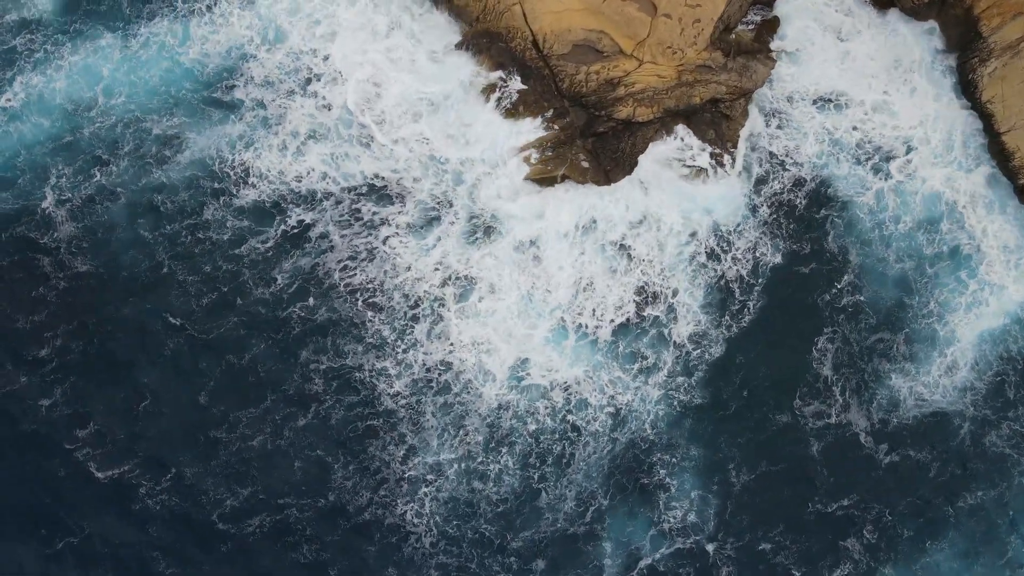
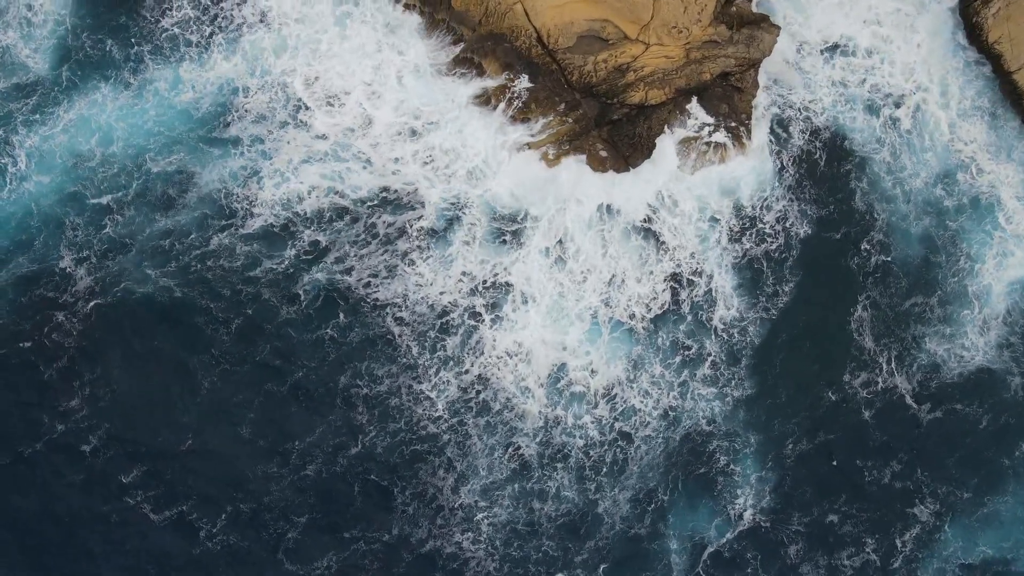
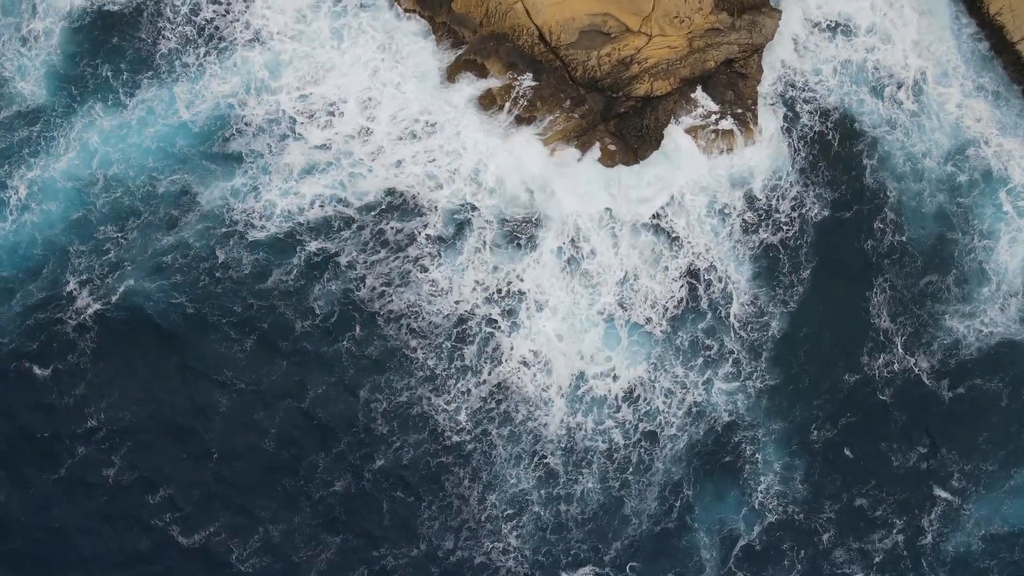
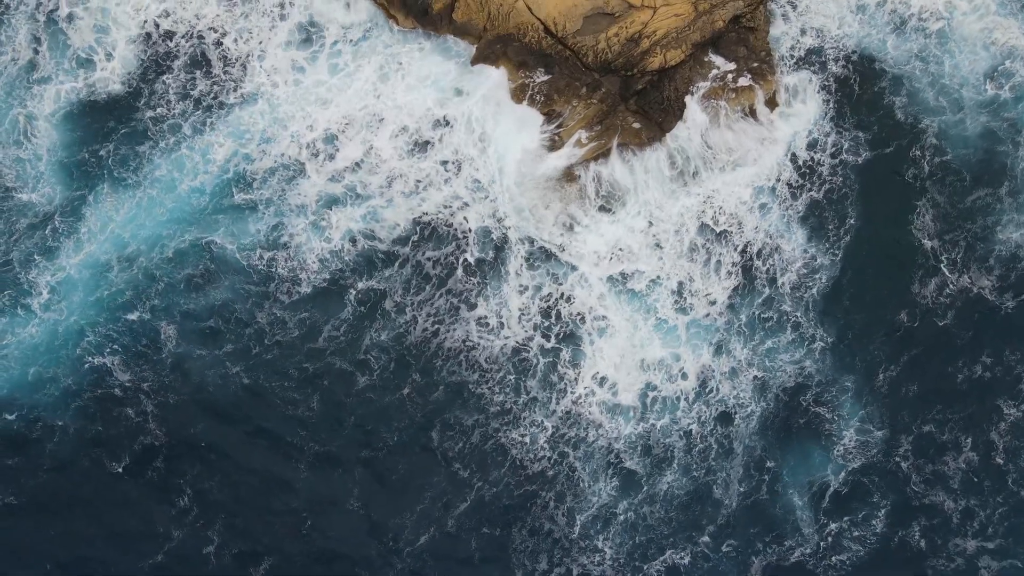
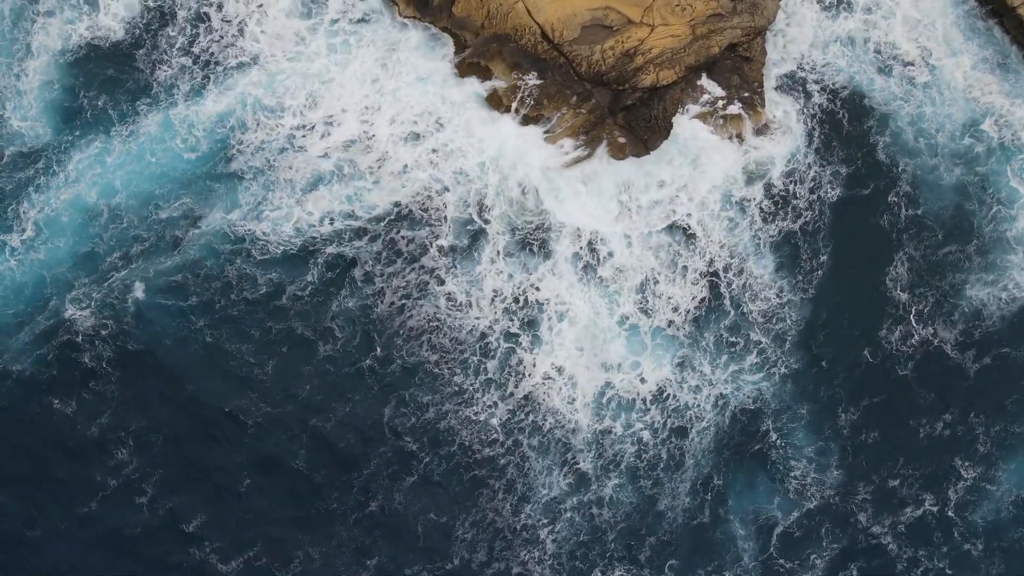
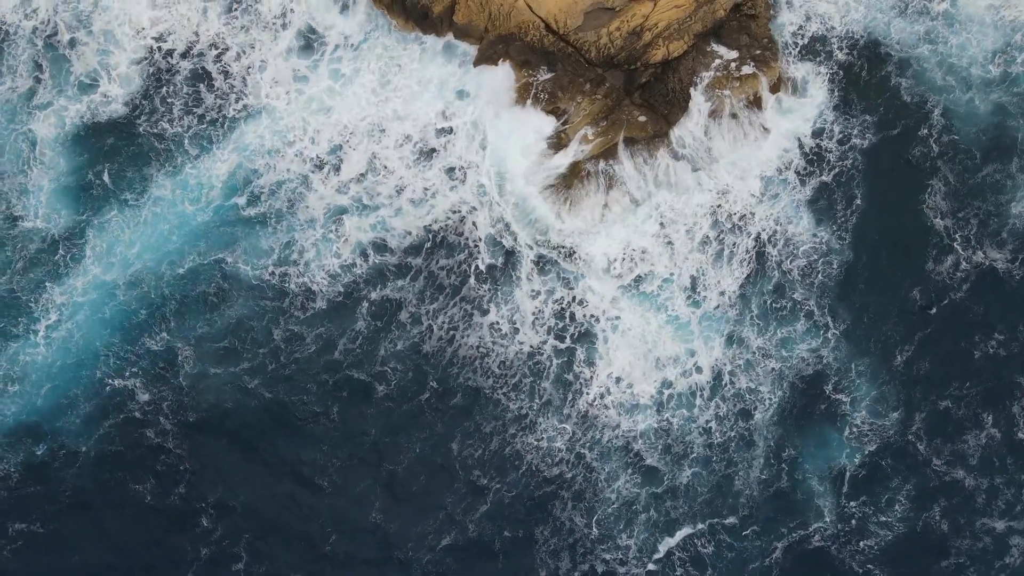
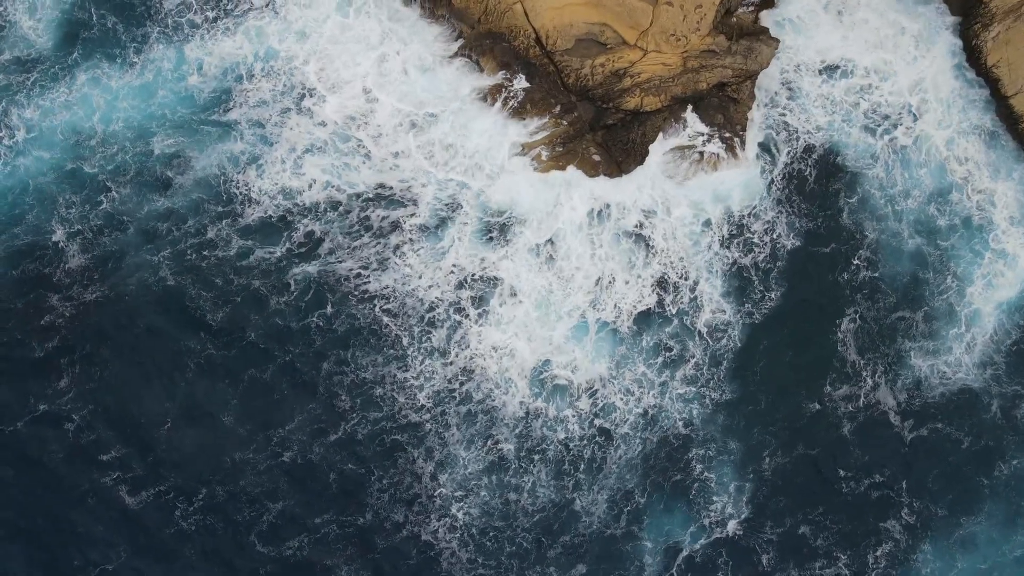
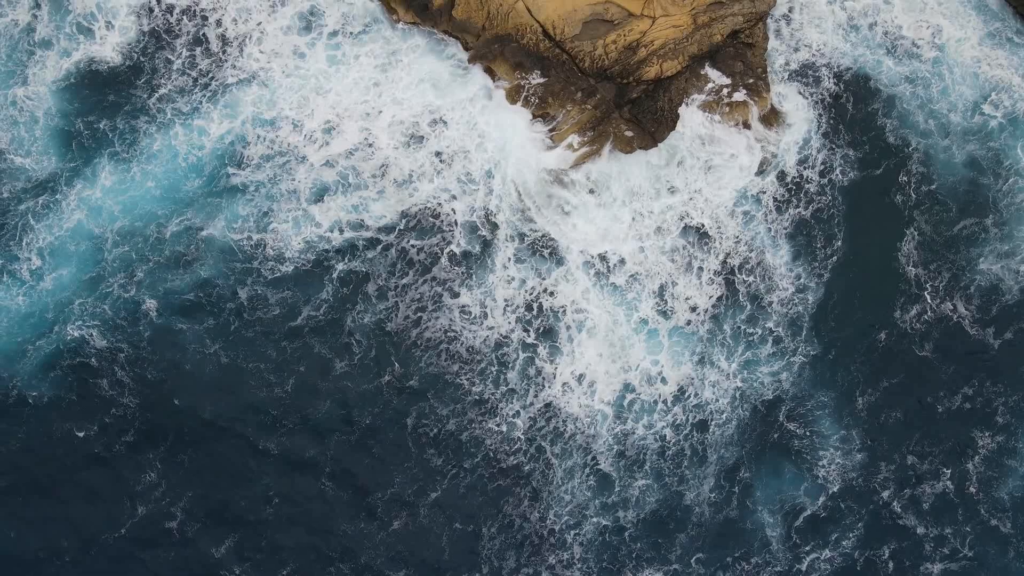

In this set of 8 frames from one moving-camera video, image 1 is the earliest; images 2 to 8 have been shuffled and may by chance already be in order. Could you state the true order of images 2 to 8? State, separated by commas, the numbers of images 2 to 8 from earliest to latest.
7, 2, 3, 5, 8, 4, 6
